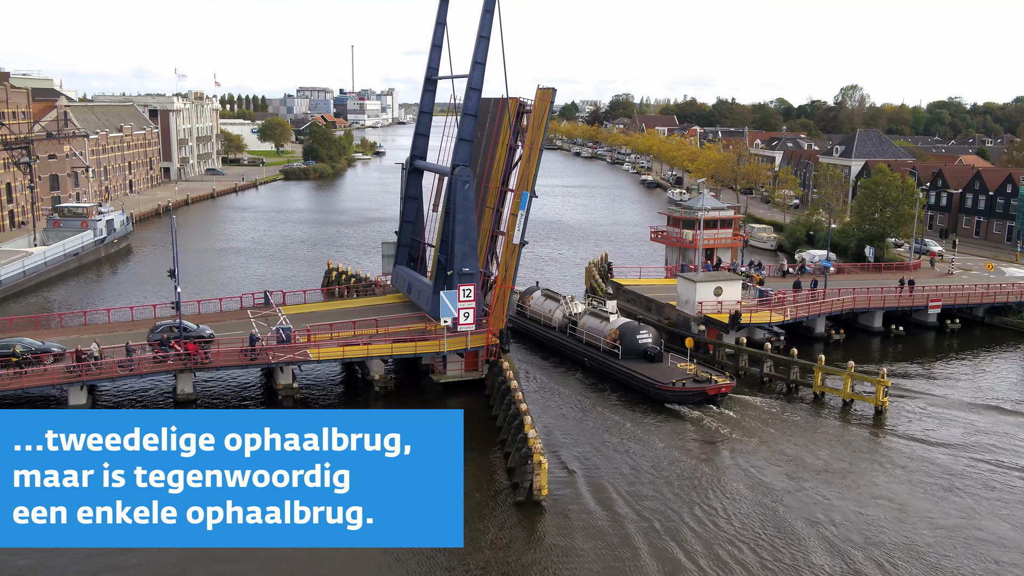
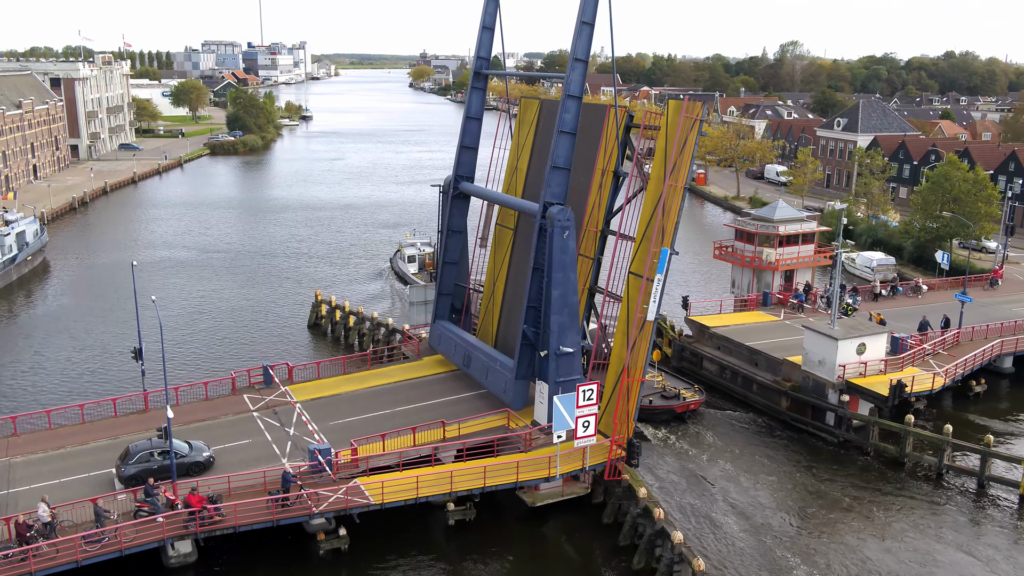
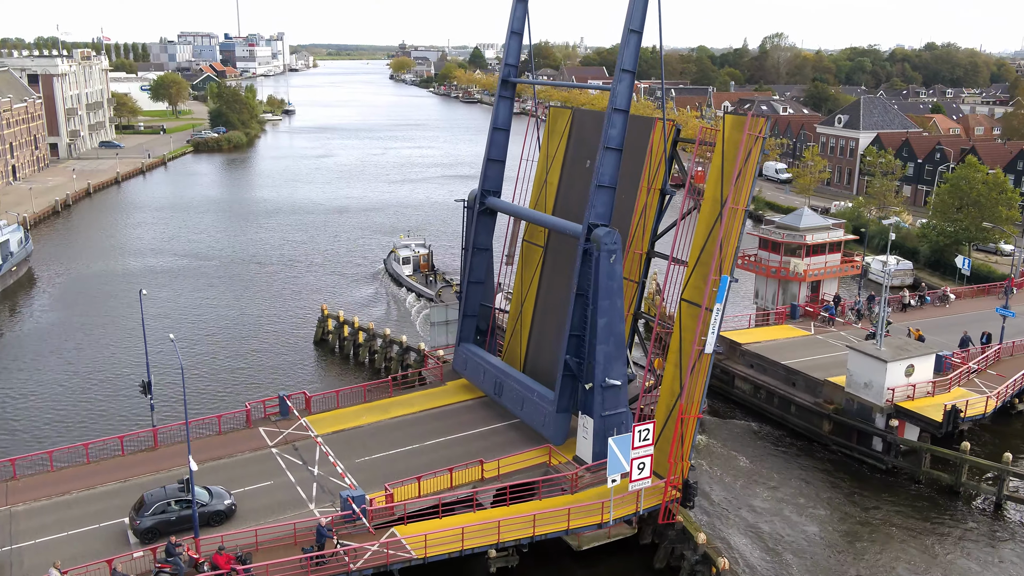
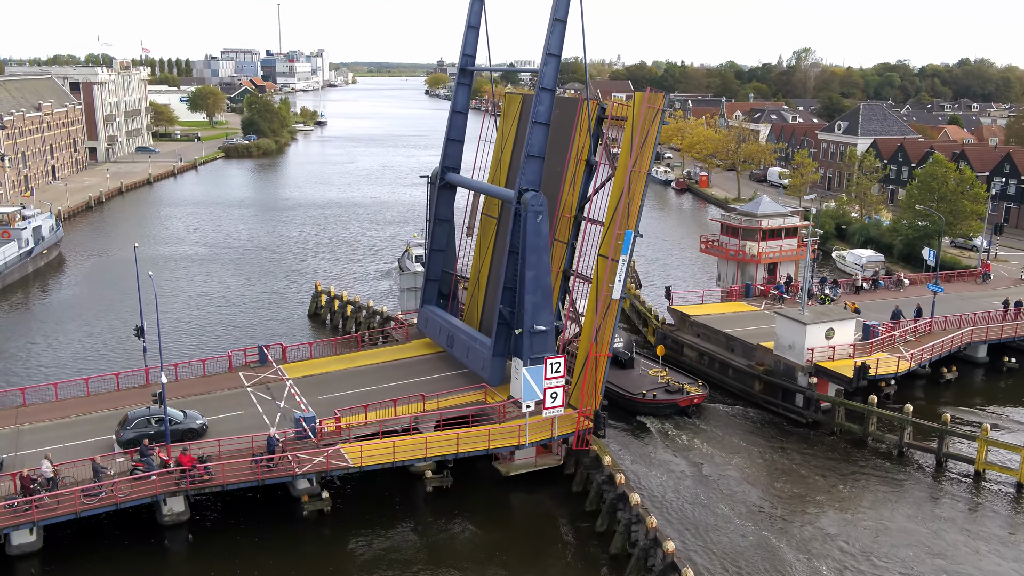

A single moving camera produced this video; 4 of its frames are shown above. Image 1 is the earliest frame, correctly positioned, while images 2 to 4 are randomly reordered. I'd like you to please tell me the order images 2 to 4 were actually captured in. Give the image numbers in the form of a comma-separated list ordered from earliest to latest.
4, 2, 3
